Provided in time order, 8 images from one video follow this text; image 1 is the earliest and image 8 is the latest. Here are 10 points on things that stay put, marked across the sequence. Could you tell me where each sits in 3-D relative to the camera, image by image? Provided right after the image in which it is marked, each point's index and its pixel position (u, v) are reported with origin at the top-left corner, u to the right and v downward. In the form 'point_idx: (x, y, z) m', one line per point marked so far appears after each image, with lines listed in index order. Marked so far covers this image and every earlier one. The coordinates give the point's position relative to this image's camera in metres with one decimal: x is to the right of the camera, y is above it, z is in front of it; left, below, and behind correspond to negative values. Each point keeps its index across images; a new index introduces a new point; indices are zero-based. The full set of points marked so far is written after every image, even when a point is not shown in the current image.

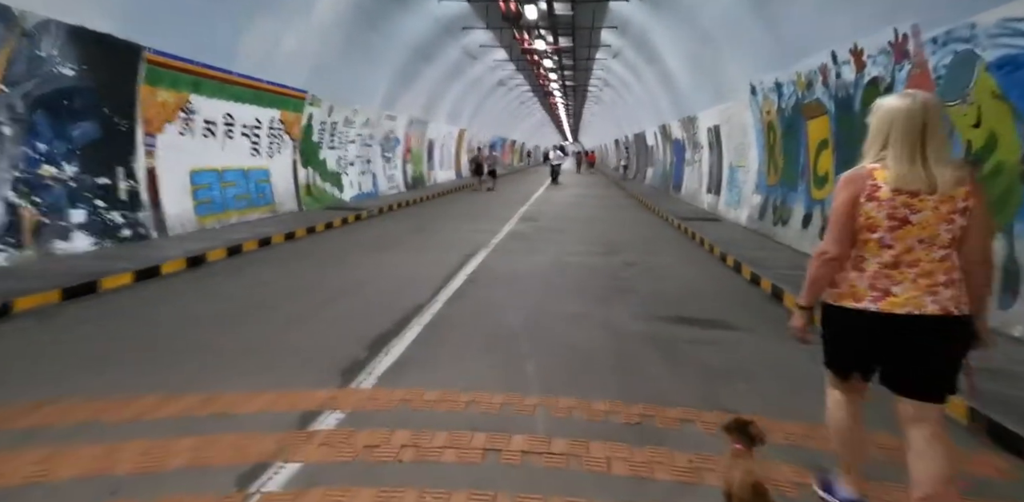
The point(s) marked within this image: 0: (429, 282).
0: (-1.2, -0.5, +8.9) m
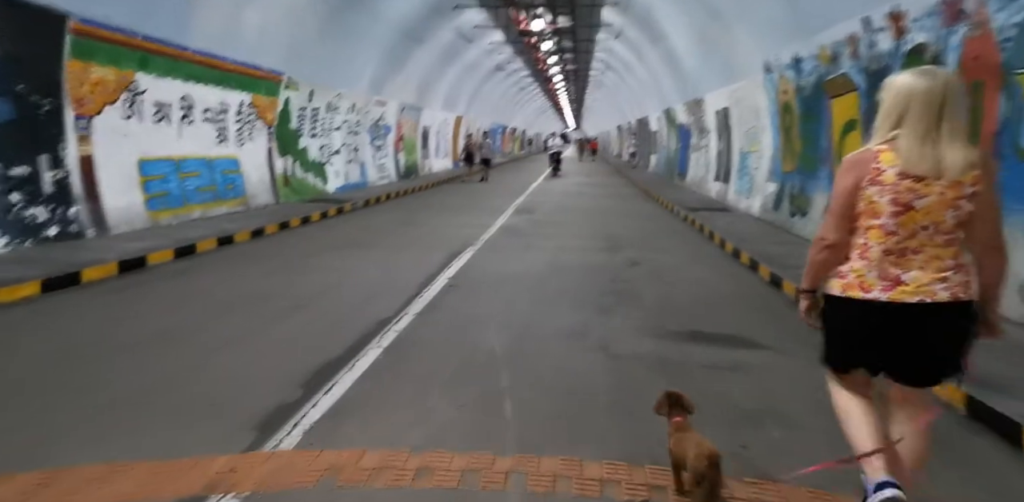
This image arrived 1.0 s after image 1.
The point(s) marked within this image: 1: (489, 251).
0: (-1.3, -0.5, +7.8) m
1: (-0.4, 0.0, +11.0) m
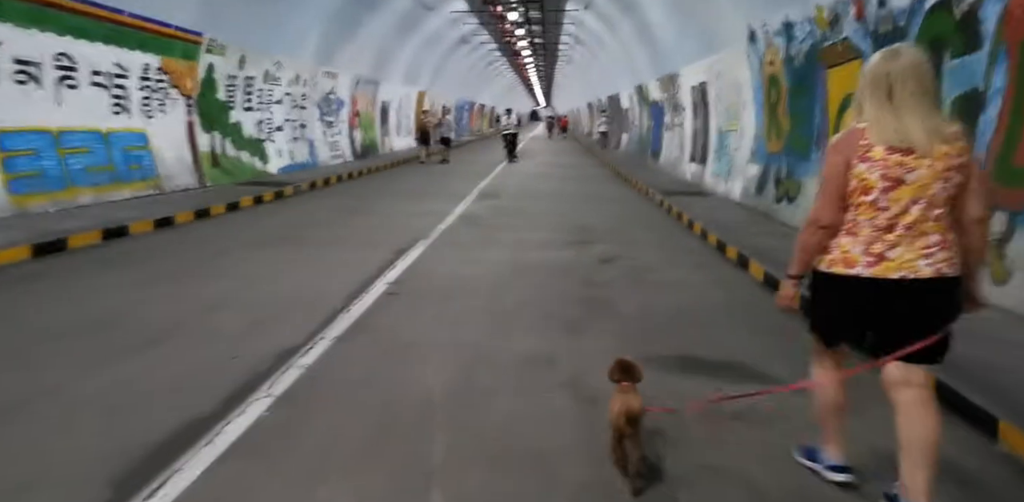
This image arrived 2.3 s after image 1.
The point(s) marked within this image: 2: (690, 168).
0: (-1.8, -0.5, +6.3) m
1: (-1.0, +0.1, +9.5) m
2: (+5.2, +2.4, +18.7) m
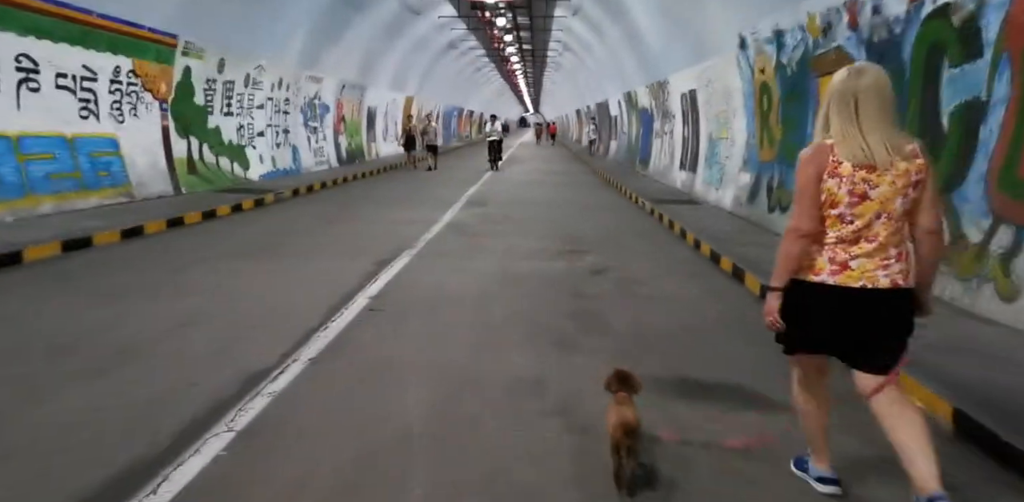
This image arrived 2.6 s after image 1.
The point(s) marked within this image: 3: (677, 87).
0: (-1.9, -0.6, +5.9) m
1: (-1.2, -0.1, +9.2) m
2: (+4.9, +2.2, +18.4) m
3: (+4.9, +4.9, +19.0) m
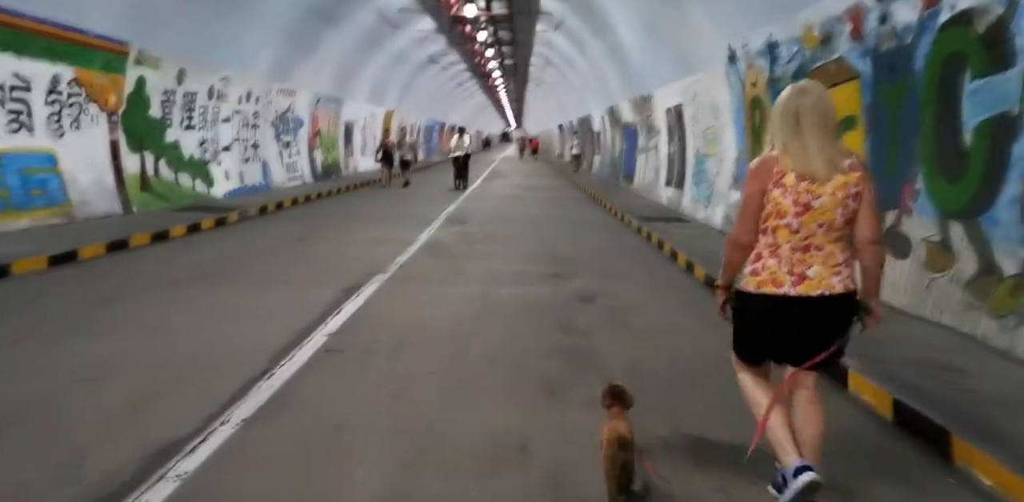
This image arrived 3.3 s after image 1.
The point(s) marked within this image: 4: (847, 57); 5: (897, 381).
0: (-2.1, -0.9, +5.1) m
1: (-1.5, -0.4, +8.4) m
2: (+4.3, +1.6, +17.9) m
3: (+4.4, +4.3, +18.5) m
4: (+4.1, +2.3, +7.9) m
5: (+2.5, -0.9, +4.2) m
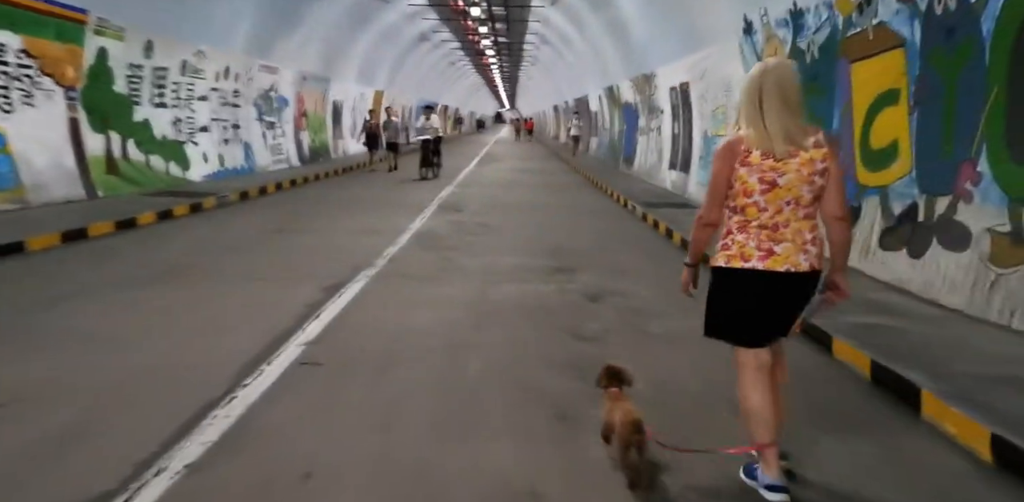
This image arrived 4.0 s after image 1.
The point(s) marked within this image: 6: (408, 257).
0: (-2.1, -0.8, +4.3) m
1: (-1.5, -0.3, +7.6) m
2: (+4.2, +2.0, +17.1) m
3: (+4.2, +4.7, +17.6) m
4: (+4.1, +2.5, +7.1) m
5: (+2.6, -0.8, +3.5) m
6: (-1.5, -0.1, +8.9) m
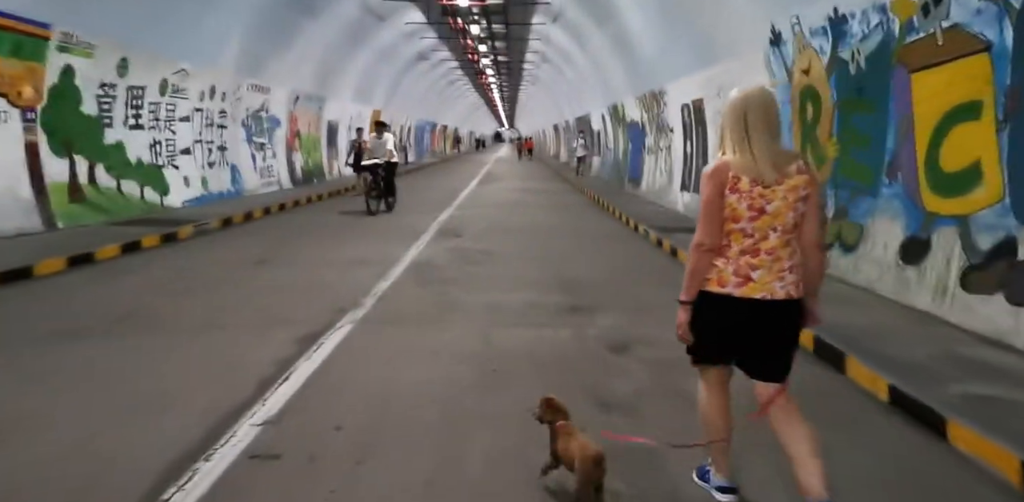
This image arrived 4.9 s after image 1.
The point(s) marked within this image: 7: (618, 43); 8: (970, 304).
0: (-2.0, -1.2, +3.3) m
1: (-1.4, -0.7, +6.6) m
2: (+4.3, +1.4, +16.1) m
3: (+4.3, +4.0, +16.7) m
4: (+4.2, +2.1, +6.1) m
5: (+2.7, -1.1, +2.4) m
6: (-1.4, -0.5, +7.9) m
7: (+3.3, +6.4, +19.7) m
8: (+3.7, -0.4, +5.2) m
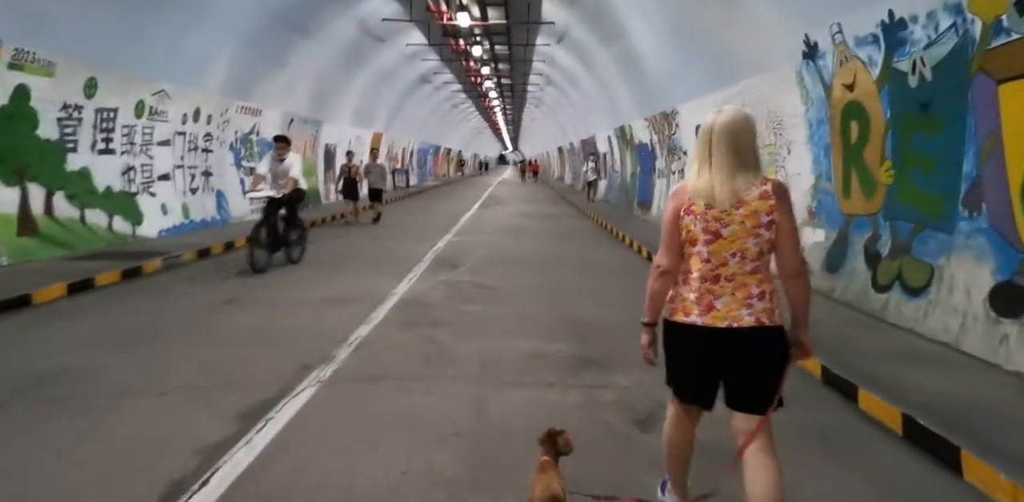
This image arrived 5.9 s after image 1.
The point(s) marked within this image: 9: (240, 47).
0: (-2.0, -1.5, +2.2) m
1: (-1.4, -1.1, +5.5) m
2: (+4.4, +0.6, +15.1) m
3: (+4.4, +3.3, +15.8) m
4: (+4.2, +1.7, +5.1) m
5: (+2.7, -1.4, +1.3) m
6: (-1.3, -1.0, +6.8) m
7: (+3.4, +5.6, +18.8) m
8: (+3.7, -0.8, +4.0) m
9: (-6.2, +4.7, +14.6) m
